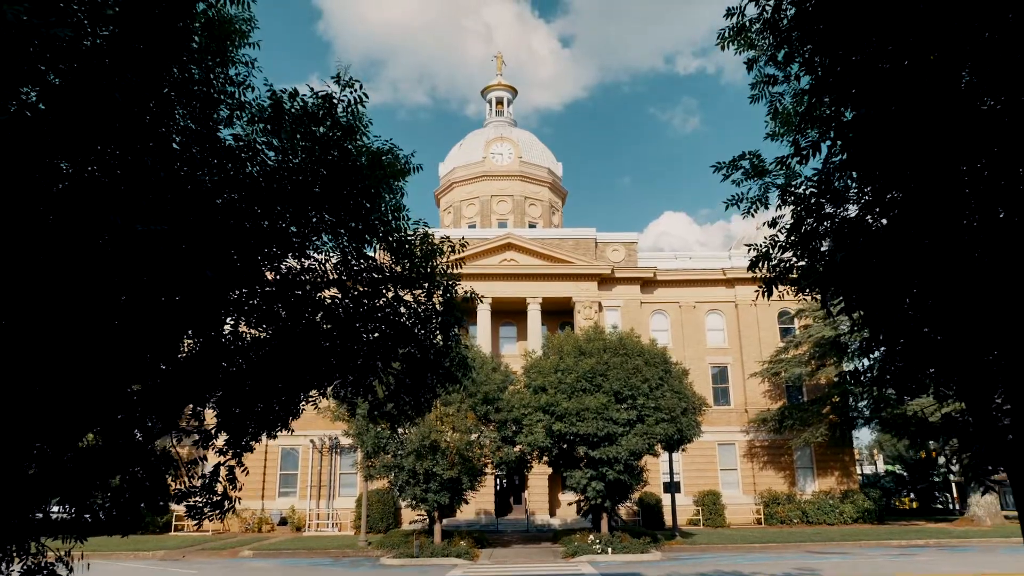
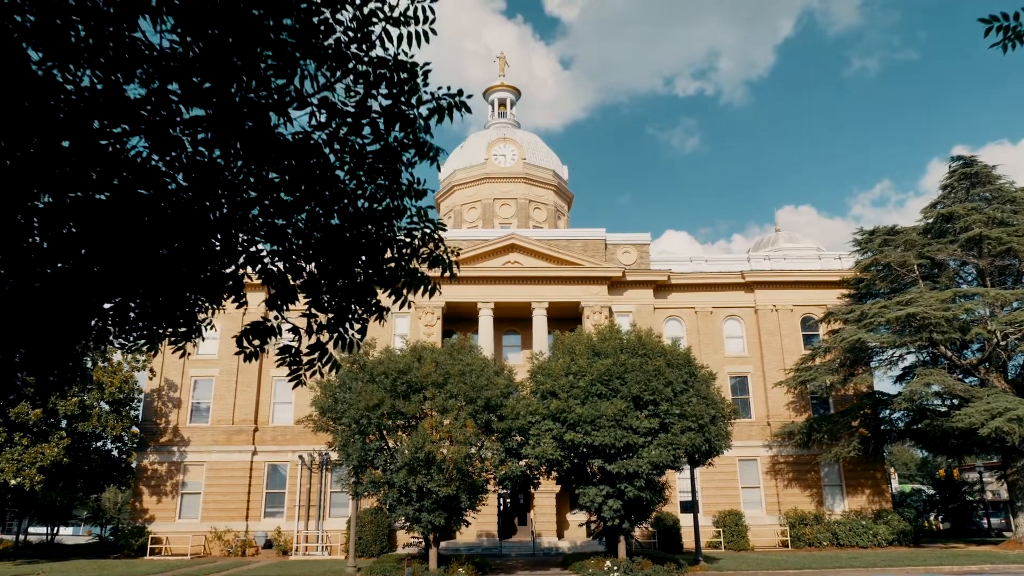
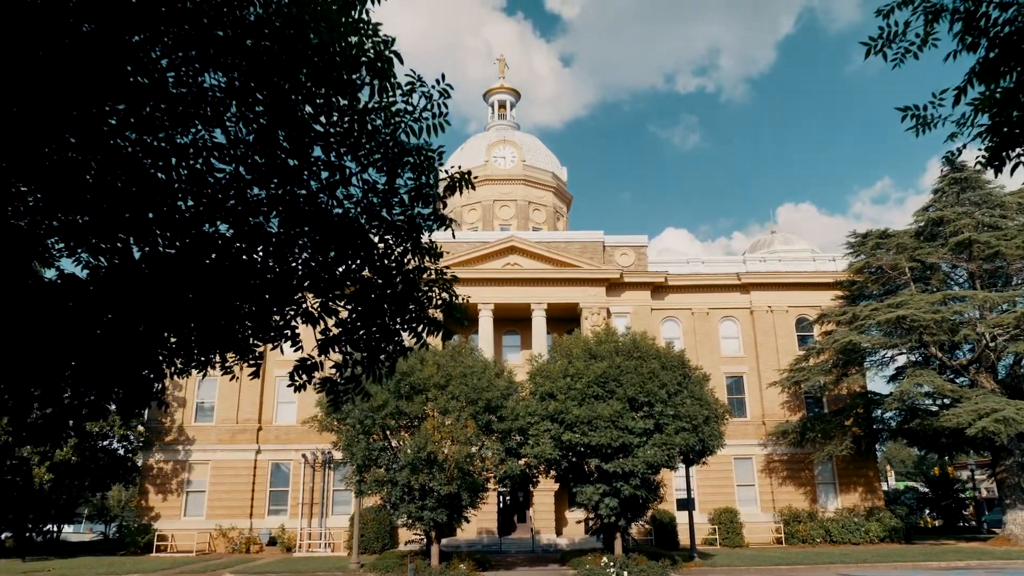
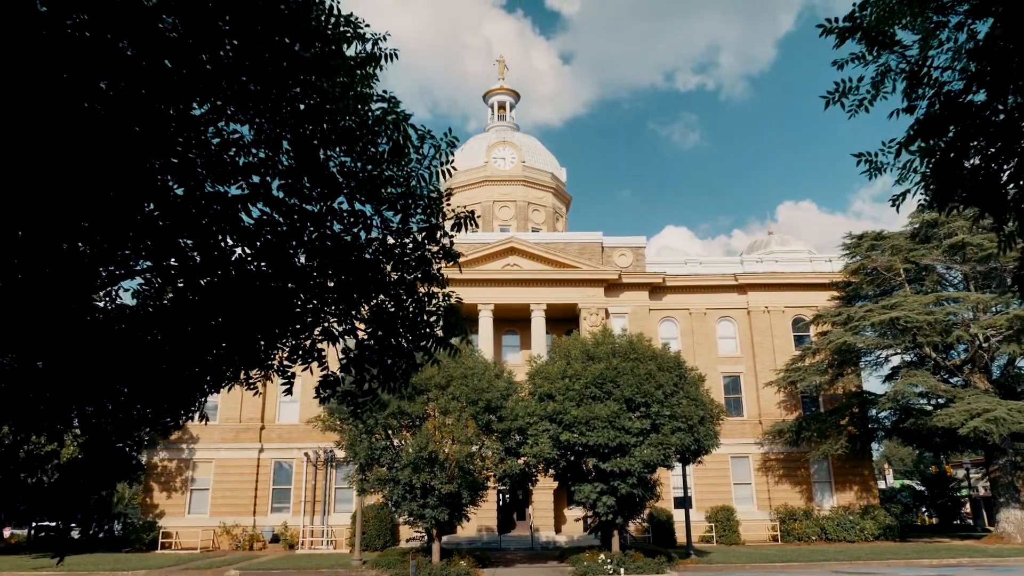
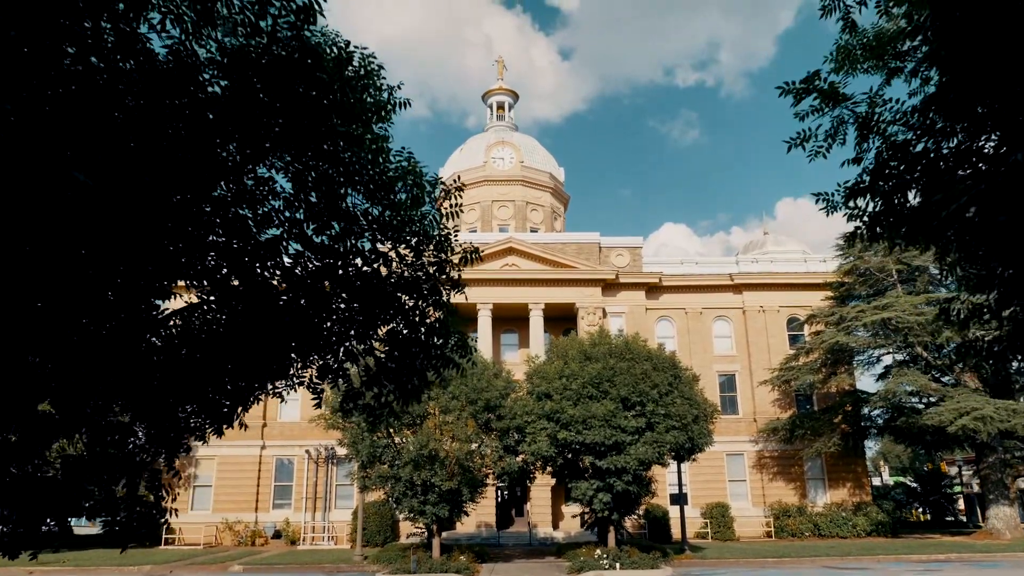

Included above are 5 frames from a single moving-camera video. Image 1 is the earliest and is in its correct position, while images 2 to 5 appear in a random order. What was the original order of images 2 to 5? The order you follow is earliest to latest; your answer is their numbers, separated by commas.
5, 4, 3, 2
